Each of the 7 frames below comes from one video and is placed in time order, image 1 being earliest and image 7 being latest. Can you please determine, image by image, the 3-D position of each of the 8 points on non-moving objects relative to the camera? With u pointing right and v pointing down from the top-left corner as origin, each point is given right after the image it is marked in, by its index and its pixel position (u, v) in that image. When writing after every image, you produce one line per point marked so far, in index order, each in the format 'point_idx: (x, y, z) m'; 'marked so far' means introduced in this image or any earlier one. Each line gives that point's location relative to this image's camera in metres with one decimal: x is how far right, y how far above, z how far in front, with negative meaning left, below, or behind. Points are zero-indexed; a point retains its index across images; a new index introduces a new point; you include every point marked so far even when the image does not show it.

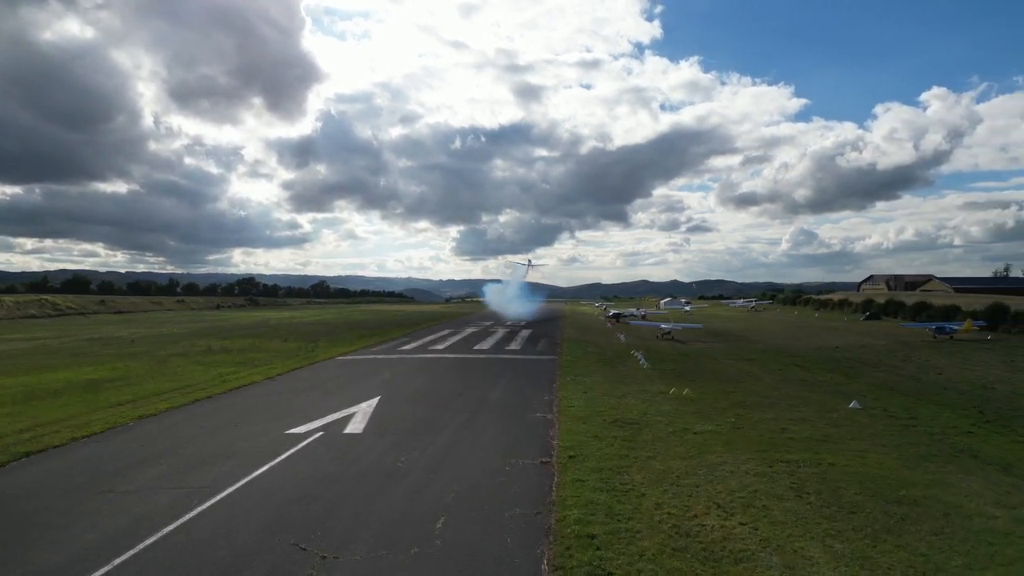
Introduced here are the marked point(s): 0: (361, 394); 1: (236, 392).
0: (-3.6, -2.6, +16.9) m
1: (-6.8, -2.6, +17.7) m
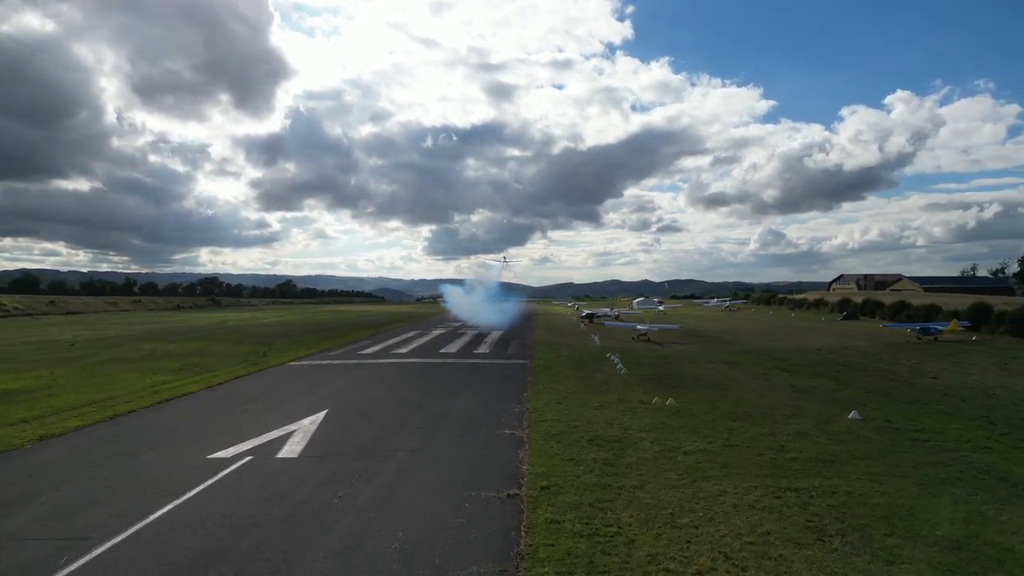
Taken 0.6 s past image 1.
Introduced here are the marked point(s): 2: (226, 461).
0: (-4.3, -2.5, +15.0) m
1: (-7.6, -2.5, +15.7) m
2: (-4.3, -2.6, +10.7) m
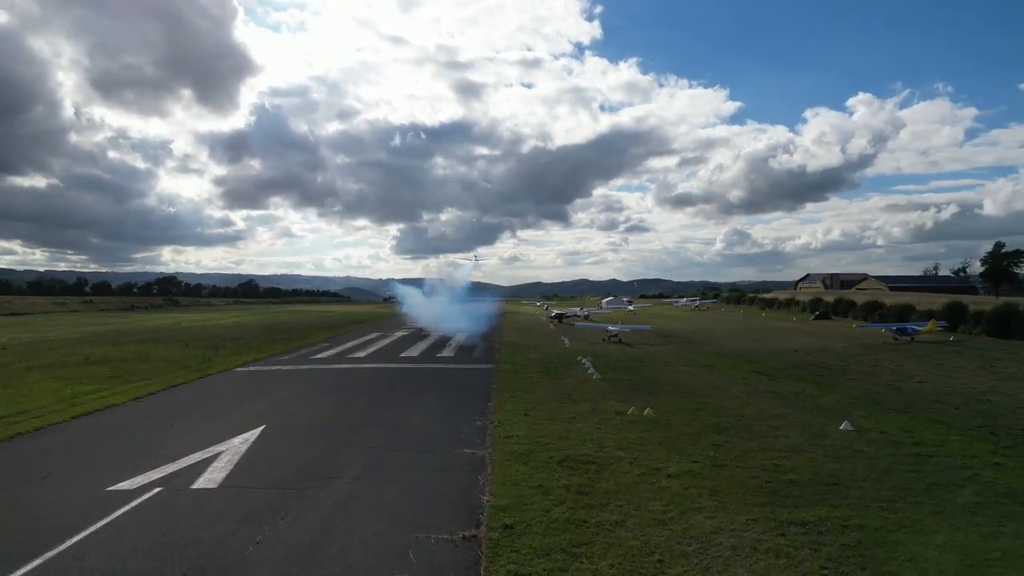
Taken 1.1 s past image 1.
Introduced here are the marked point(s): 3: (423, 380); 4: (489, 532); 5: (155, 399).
0: (-5.0, -2.5, +13.3) m
1: (-8.3, -2.5, +13.9) m
2: (-4.8, -2.6, +9.0) m
3: (-2.4, -2.5, +19.5) m
4: (-0.2, -2.5, +7.5) m
5: (-8.3, -2.6, +16.8) m
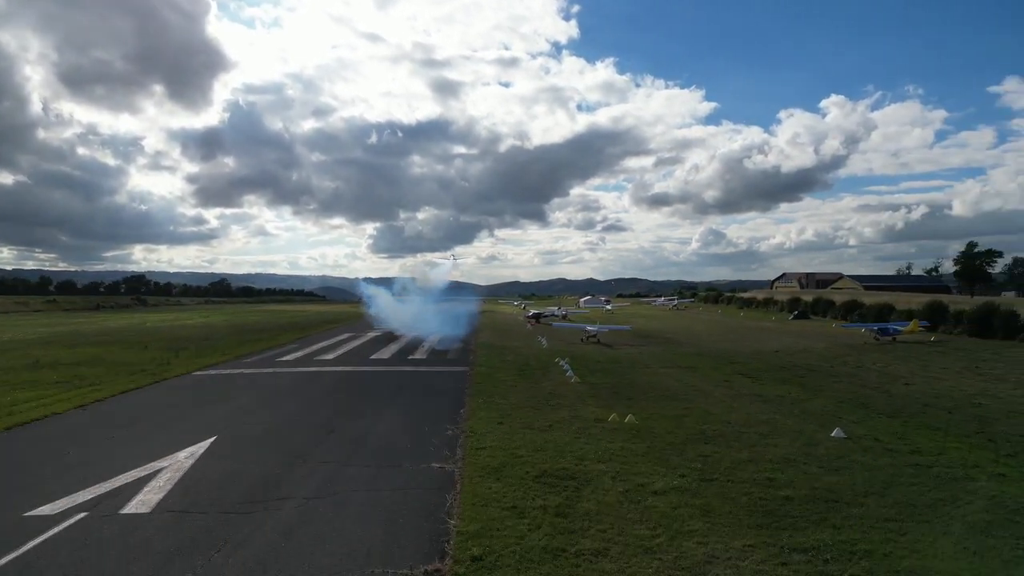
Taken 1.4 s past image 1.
0: (-5.5, -2.5, +12.2) m
1: (-8.8, -2.5, +12.7) m
2: (-5.1, -2.6, +8.0) m
3: (-3.1, -2.5, +18.5) m
4: (-0.5, -2.5, +6.6) m
5: (-8.9, -2.6, +15.6) m
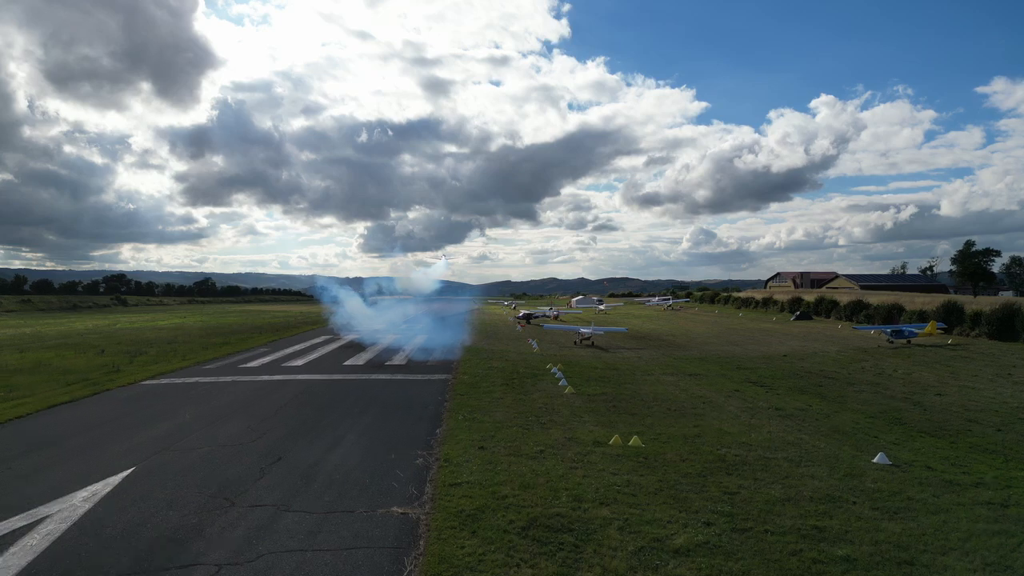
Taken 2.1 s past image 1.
0: (-5.7, -2.5, +10.1) m
1: (-9.0, -2.5, +10.5) m
2: (-5.3, -2.6, +5.8) m
3: (-3.4, -2.4, +16.4) m
4: (-0.7, -2.5, +4.5) m
5: (-9.2, -2.6, +13.4) m
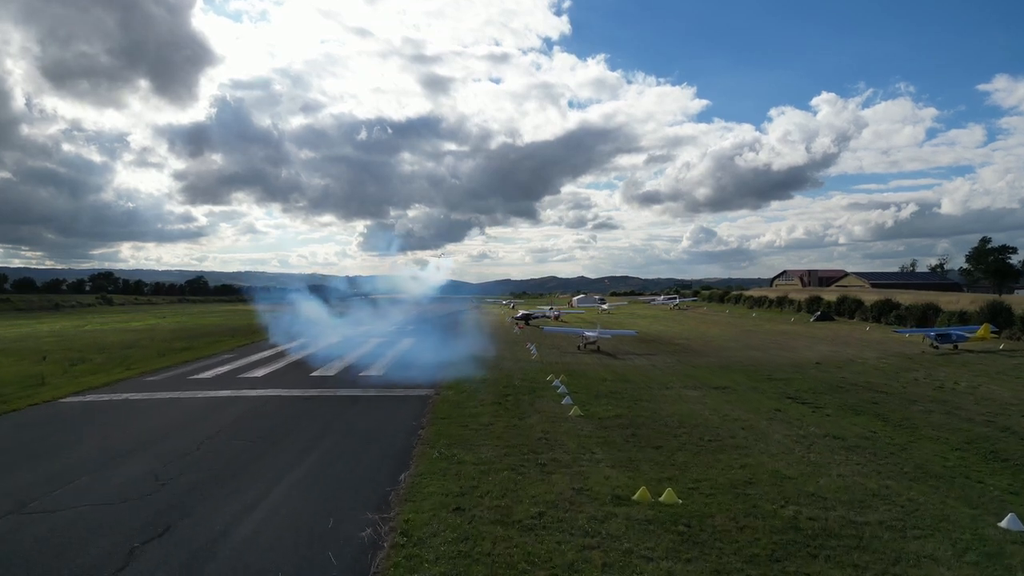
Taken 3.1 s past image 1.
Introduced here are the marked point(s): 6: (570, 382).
0: (-5.9, -2.5, +7.1) m
1: (-9.2, -2.5, +7.5) m
2: (-5.4, -2.5, +2.8) m
3: (-3.5, -2.4, +13.4) m
4: (-0.8, -2.5, +1.5) m
5: (-9.3, -2.5, +10.4) m
6: (+1.4, -2.2, +17.1) m
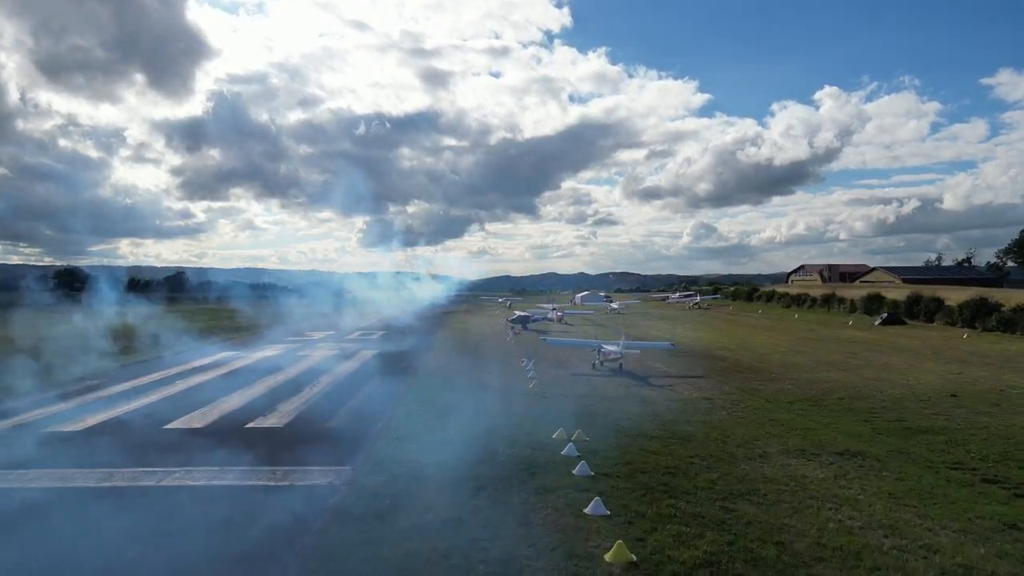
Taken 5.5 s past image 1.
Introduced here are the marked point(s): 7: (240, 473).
0: (-6.1, -2.5, -0.1) m
1: (-9.4, -2.5, +0.3) m
2: (-5.7, -2.6, -4.4) m
3: (-3.8, -2.4, +6.1) m
4: (-1.1, -2.6, -5.8) m
5: (-9.6, -2.5, +3.2) m
6: (+1.1, -2.2, +9.9) m
7: (-3.3, -2.2, +8.6) m
